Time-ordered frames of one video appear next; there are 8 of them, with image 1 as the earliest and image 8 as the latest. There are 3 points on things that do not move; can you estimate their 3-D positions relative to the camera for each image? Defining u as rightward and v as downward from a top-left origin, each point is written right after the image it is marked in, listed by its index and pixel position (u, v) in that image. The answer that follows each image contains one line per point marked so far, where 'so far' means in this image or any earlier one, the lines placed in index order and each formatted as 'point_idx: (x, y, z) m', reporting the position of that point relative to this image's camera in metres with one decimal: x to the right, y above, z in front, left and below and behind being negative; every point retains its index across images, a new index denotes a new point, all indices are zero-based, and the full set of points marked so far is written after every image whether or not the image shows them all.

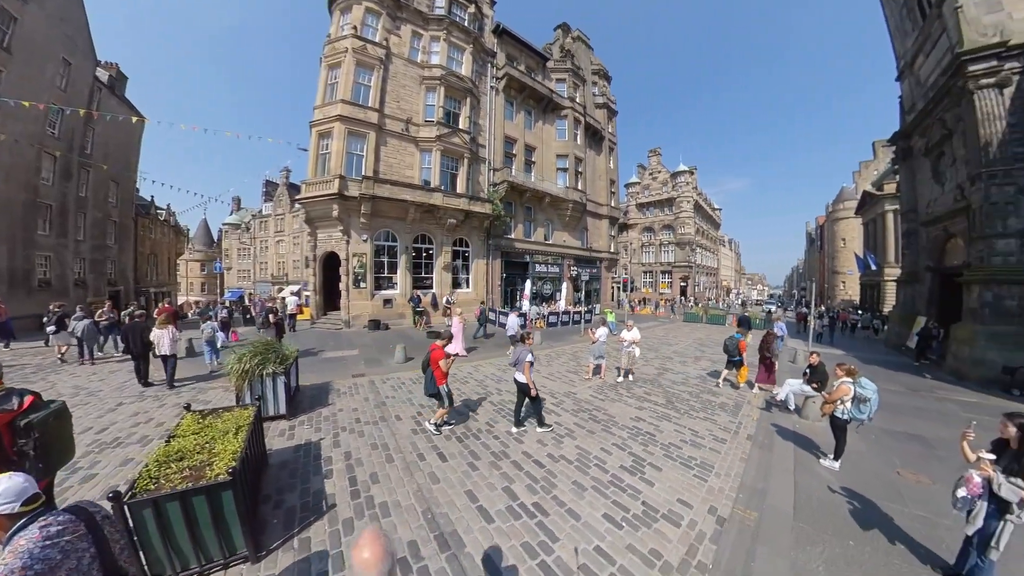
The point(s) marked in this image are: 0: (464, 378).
0: (-1.2, -2.3, +8.5) m
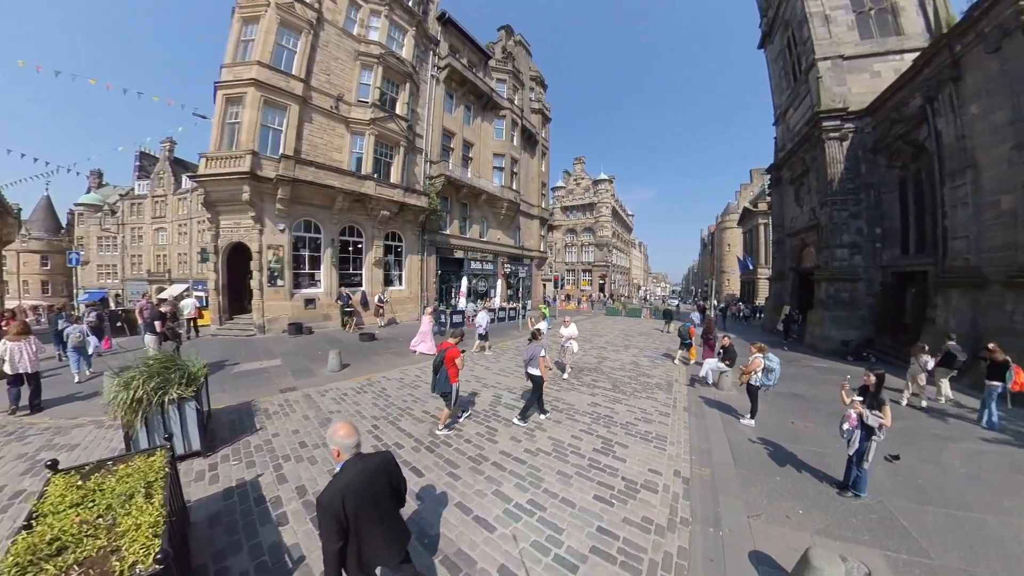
0: (-2.2, -2.2, +8.1) m
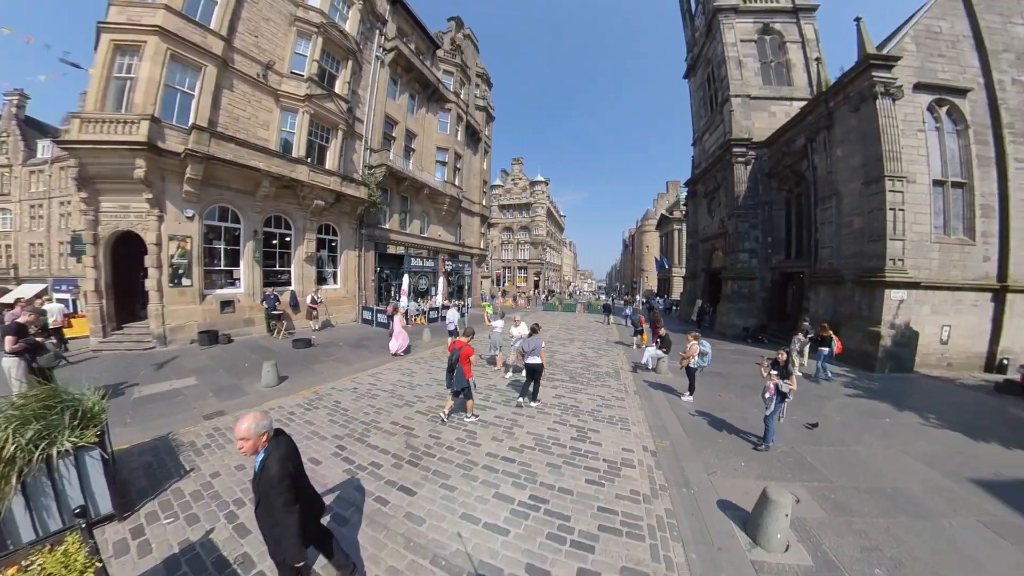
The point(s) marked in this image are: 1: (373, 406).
0: (-2.9, -2.2, +7.4) m
1: (-2.6, -2.2, +6.3) m
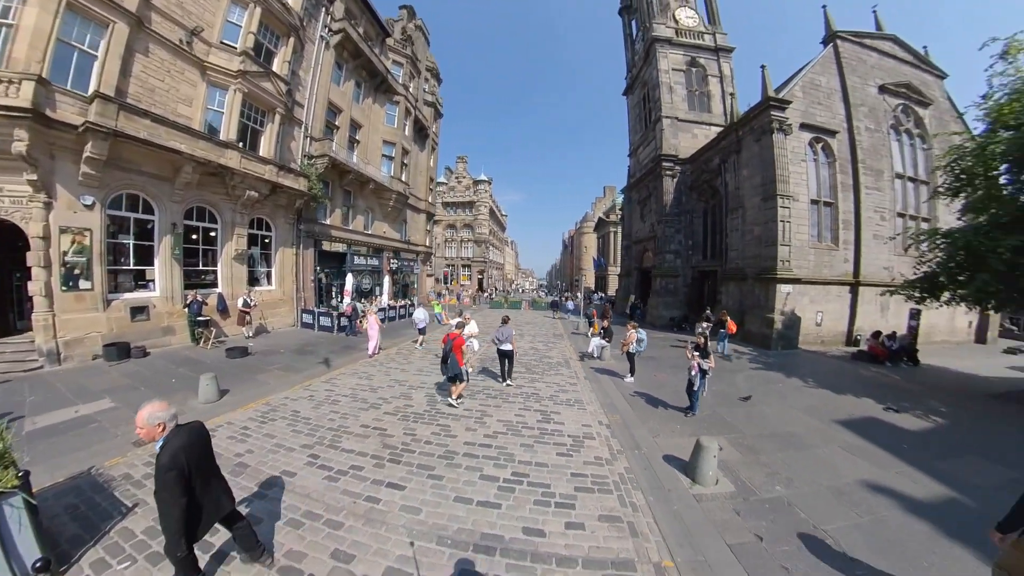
0: (-3.5, -2.2, +7.0) m
1: (-3.0, -2.2, +6.0) m
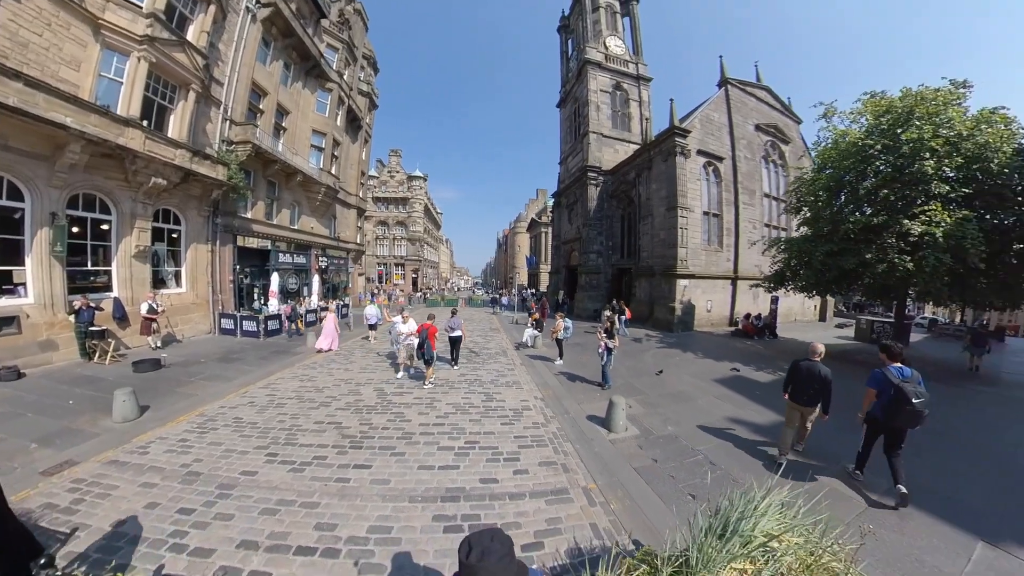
0: (-4.4, -2.2, +6.7) m
1: (-3.7, -2.2, +5.8) m
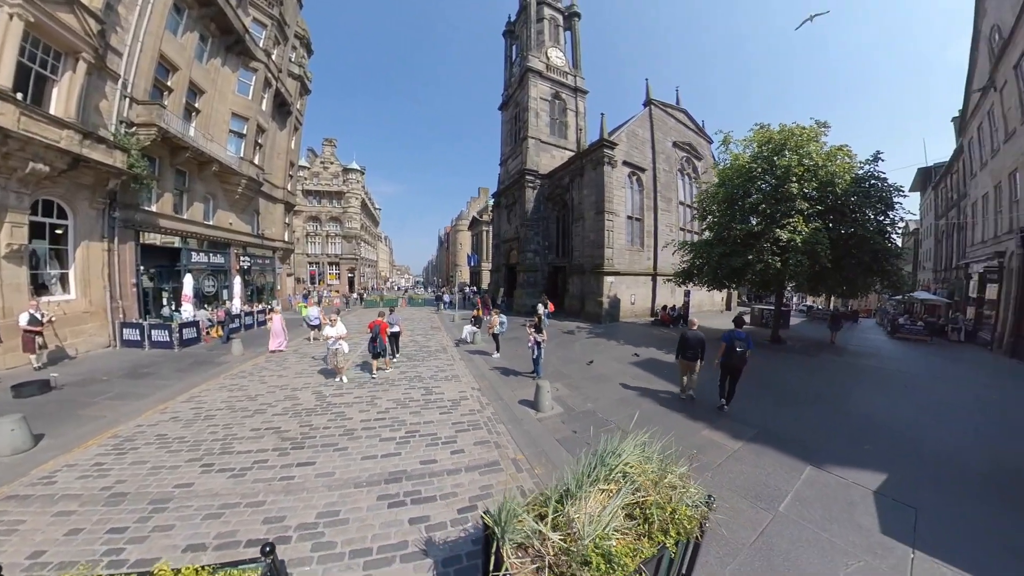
0: (-5.5, -2.2, +6.3) m
1: (-4.7, -2.2, +5.5) m
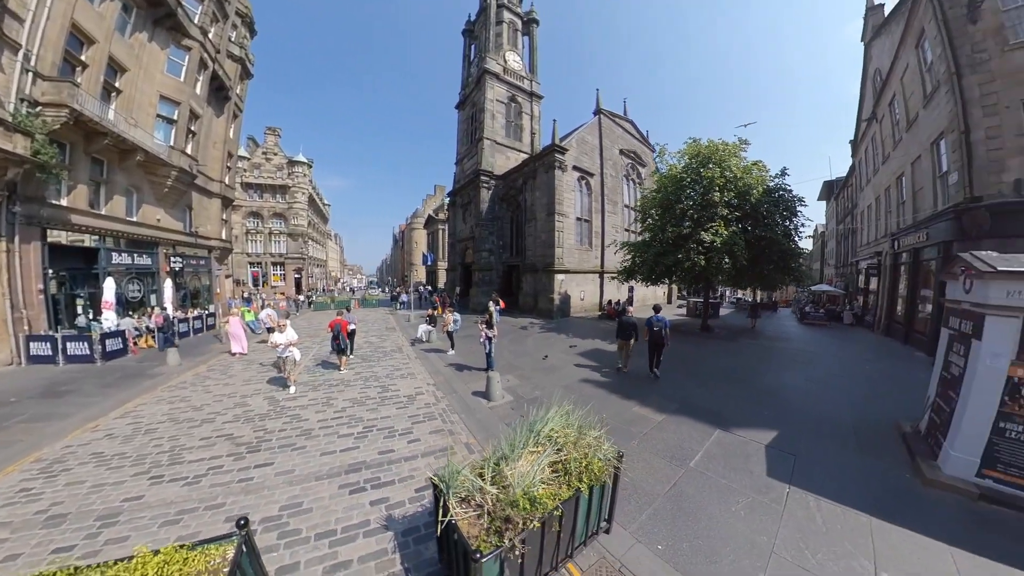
0: (-6.3, -2.3, +6.0) m
1: (-5.4, -2.3, +5.3) m
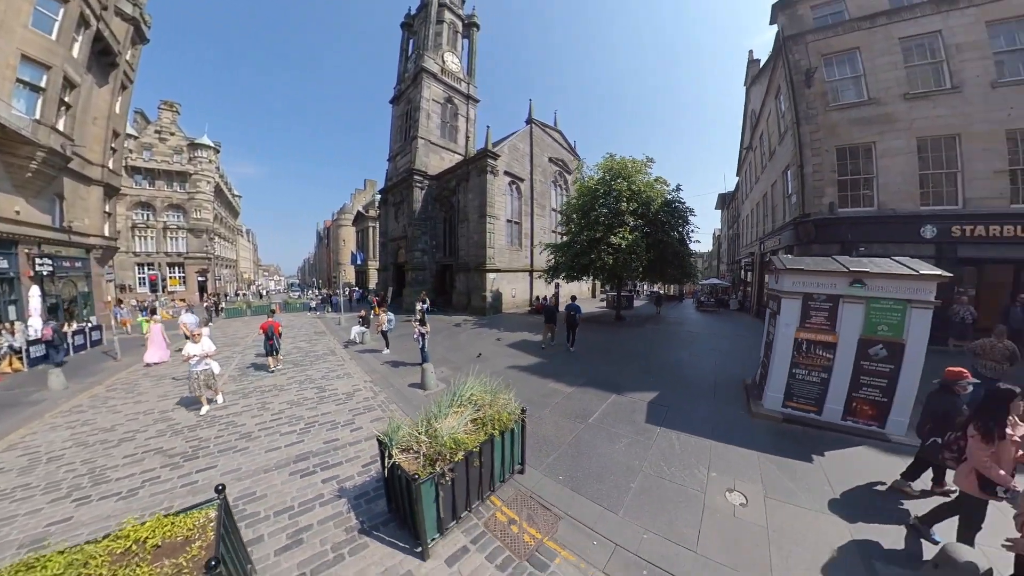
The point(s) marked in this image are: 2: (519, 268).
0: (-7.4, -2.5, +5.5) m
1: (-6.4, -2.4, +5.0) m
2: (+0.4, +1.0, +18.0) m
